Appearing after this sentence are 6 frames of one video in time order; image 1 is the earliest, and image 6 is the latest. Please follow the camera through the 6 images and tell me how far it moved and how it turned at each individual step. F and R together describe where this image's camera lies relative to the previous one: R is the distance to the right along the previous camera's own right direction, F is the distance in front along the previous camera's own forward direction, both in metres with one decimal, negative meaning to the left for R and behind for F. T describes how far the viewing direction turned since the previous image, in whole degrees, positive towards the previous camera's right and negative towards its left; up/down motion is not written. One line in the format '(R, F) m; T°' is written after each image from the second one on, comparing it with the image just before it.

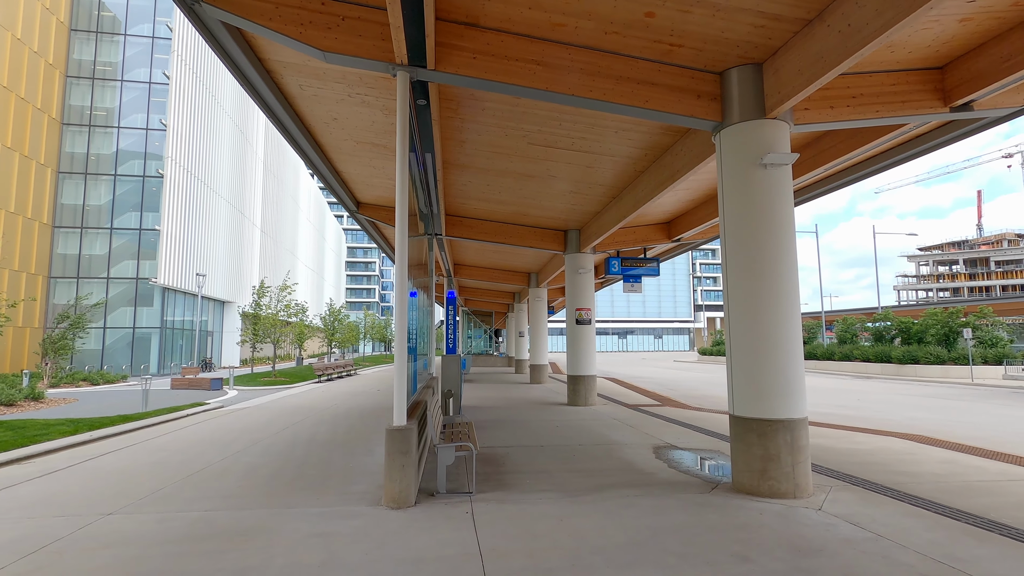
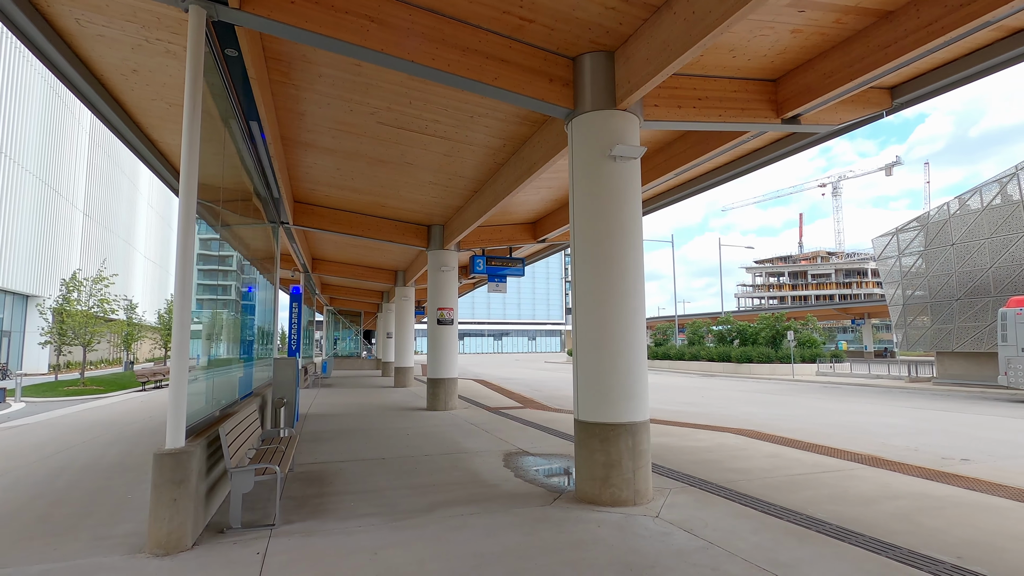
(+0.5, +0.6) m; +13°
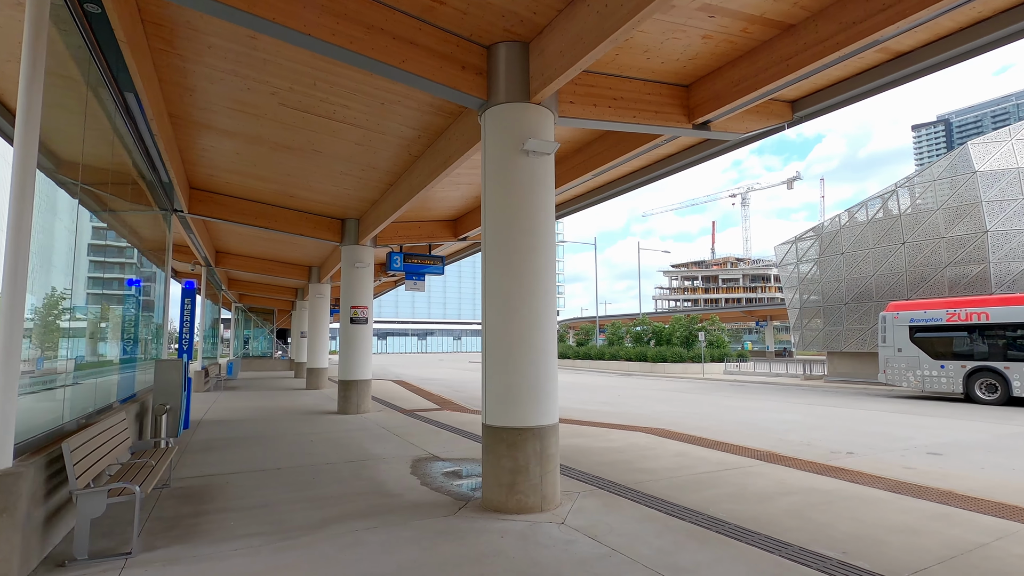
(+0.2, +0.3) m; +8°
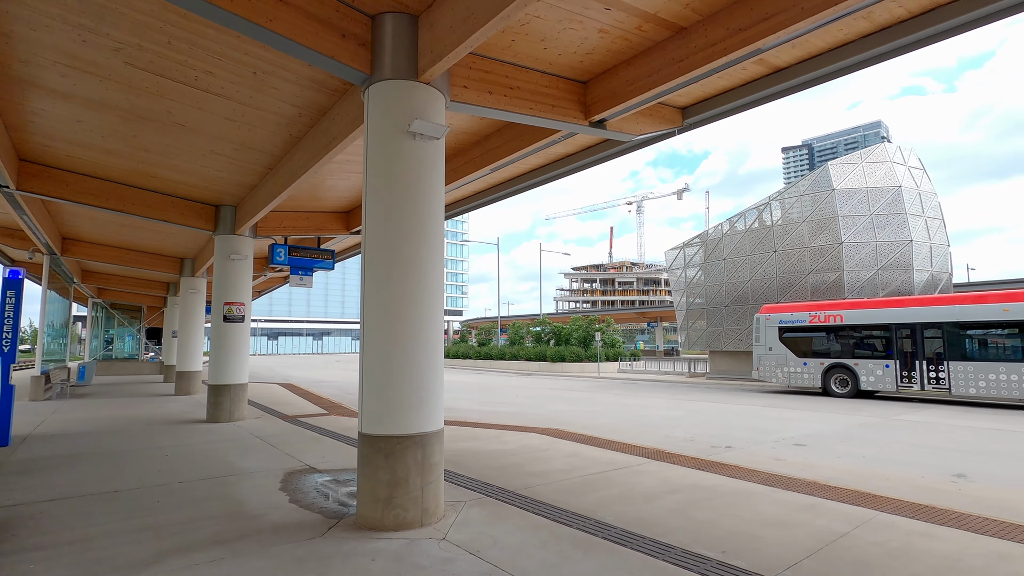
(+0.2, +0.4) m; +10°
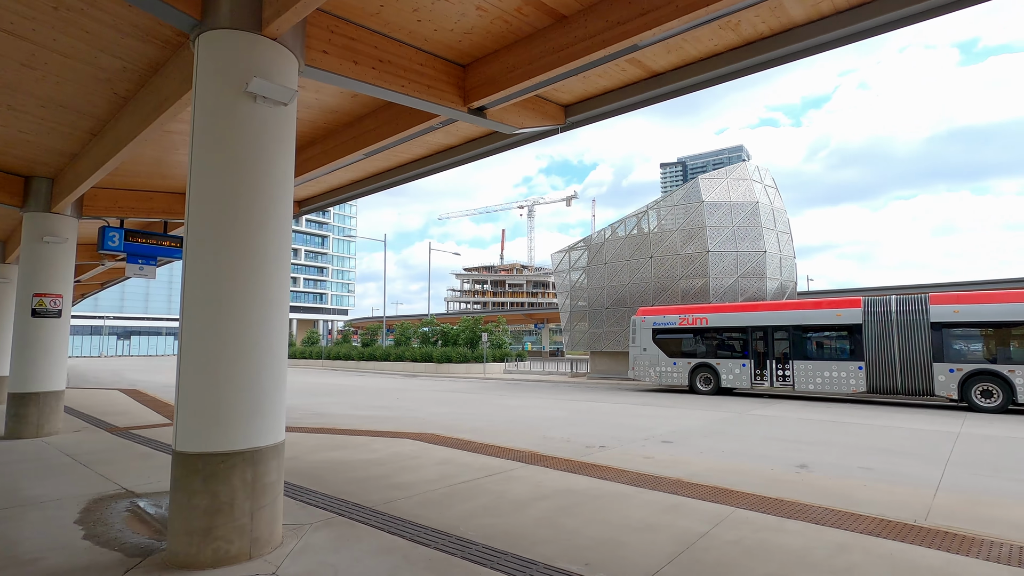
(+0.3, +0.4) m; +12°
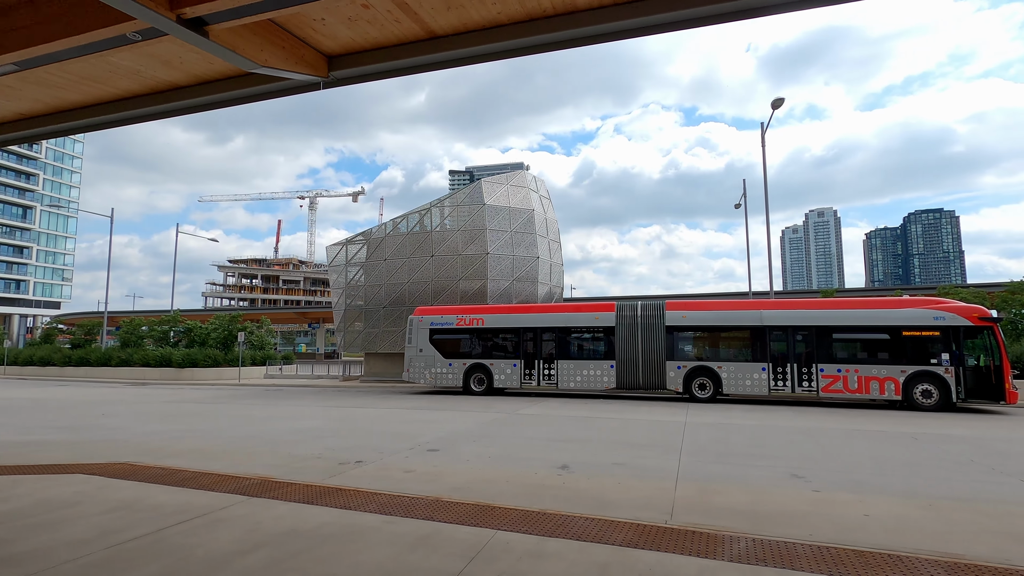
(+0.5, +1.0) m; +23°
